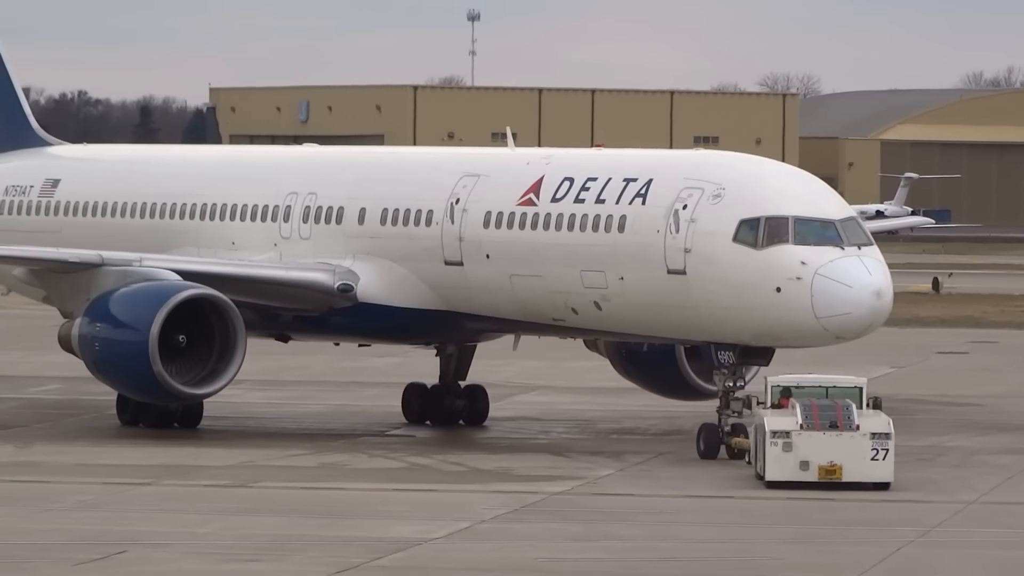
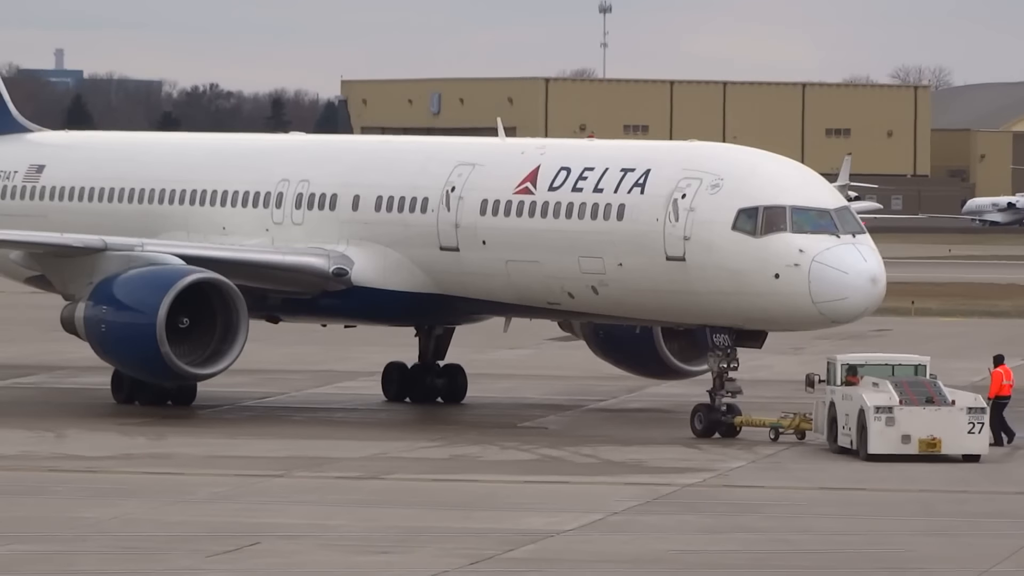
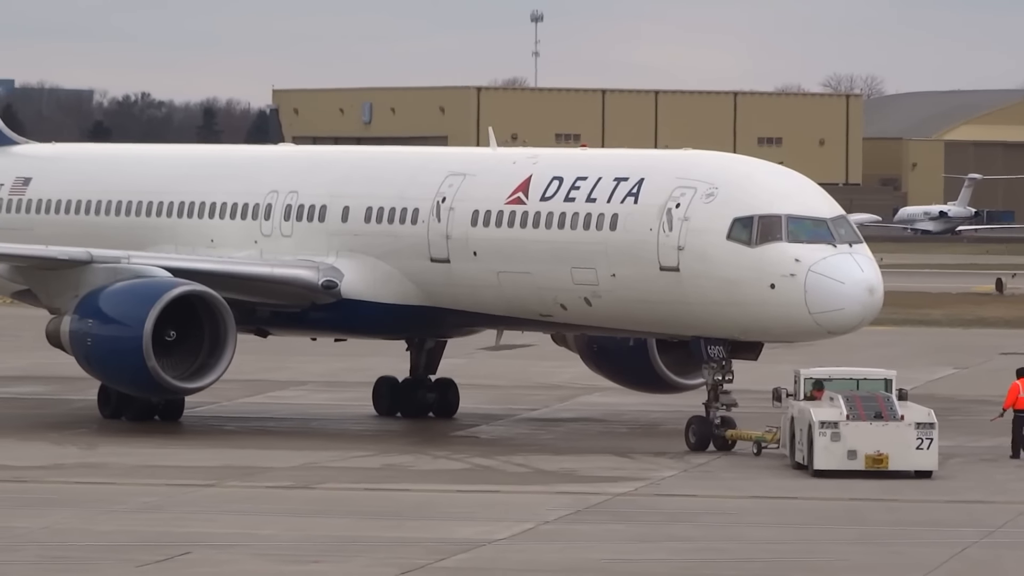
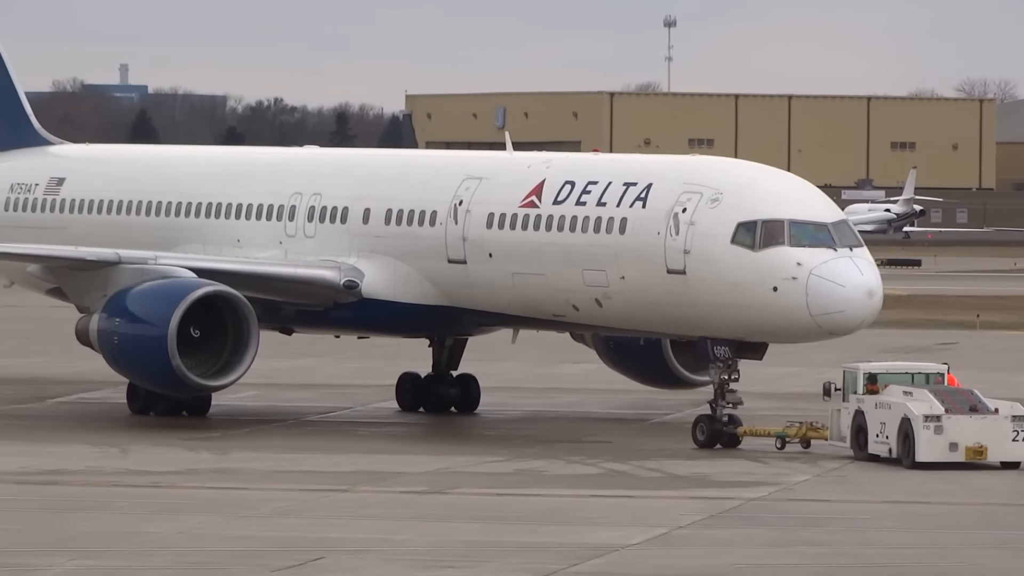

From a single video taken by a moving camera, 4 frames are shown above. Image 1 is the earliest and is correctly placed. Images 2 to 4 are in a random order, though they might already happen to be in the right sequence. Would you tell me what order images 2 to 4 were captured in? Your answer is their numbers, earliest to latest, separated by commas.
3, 2, 4
